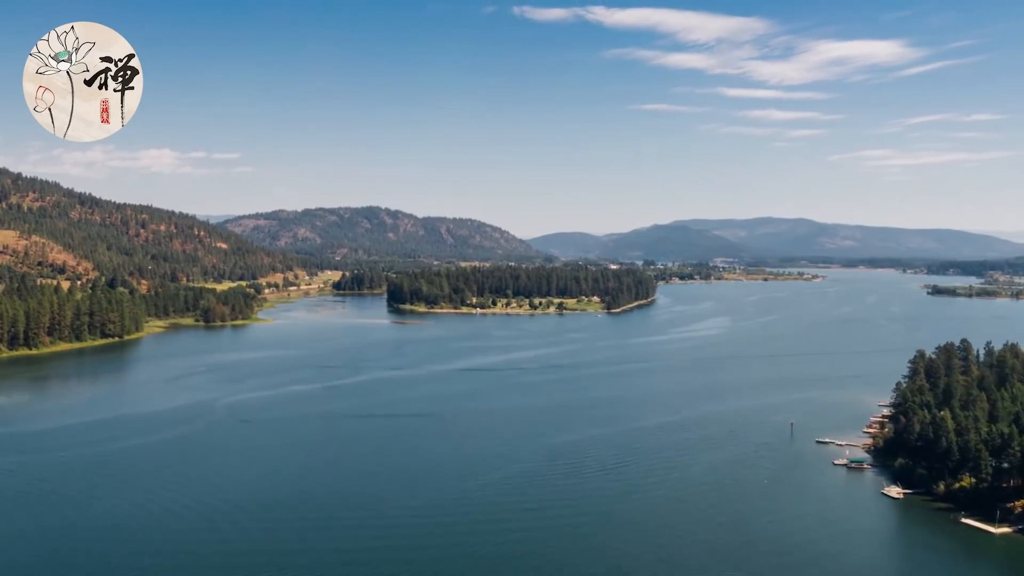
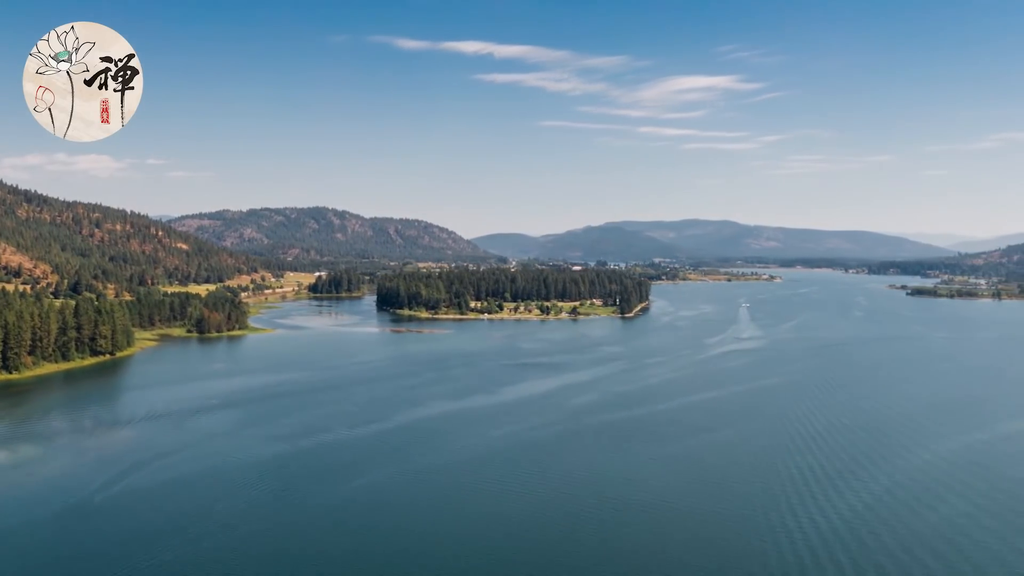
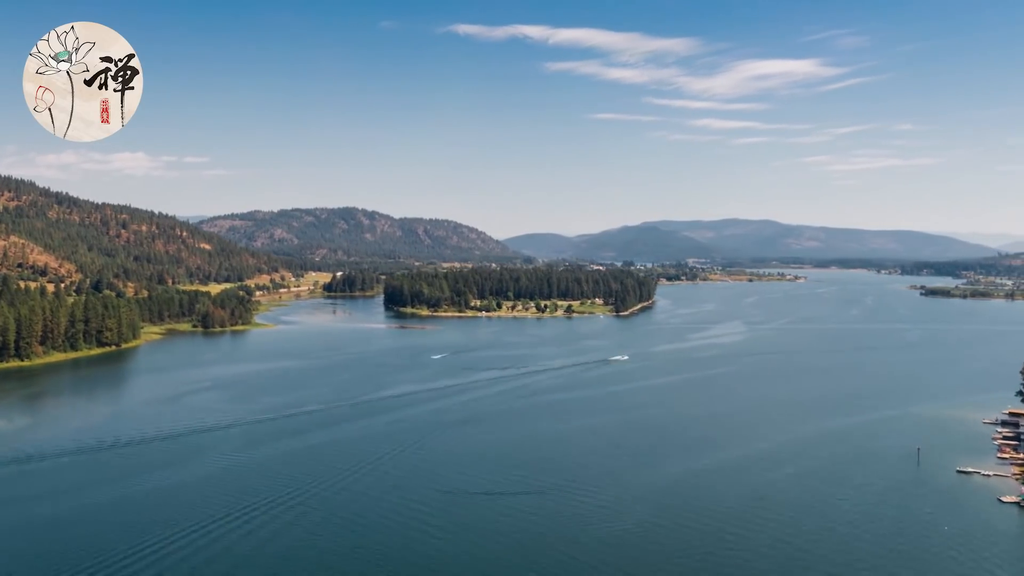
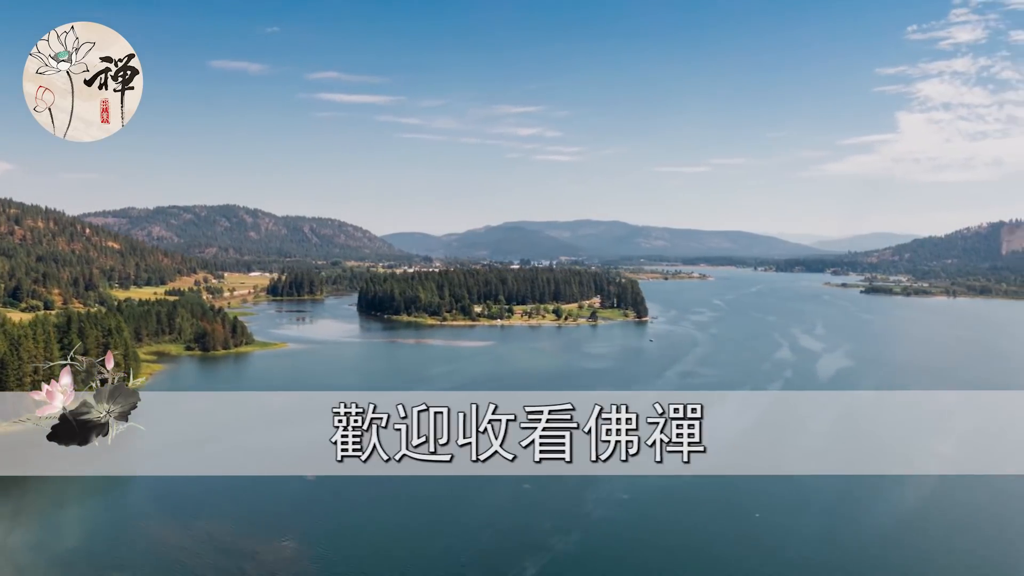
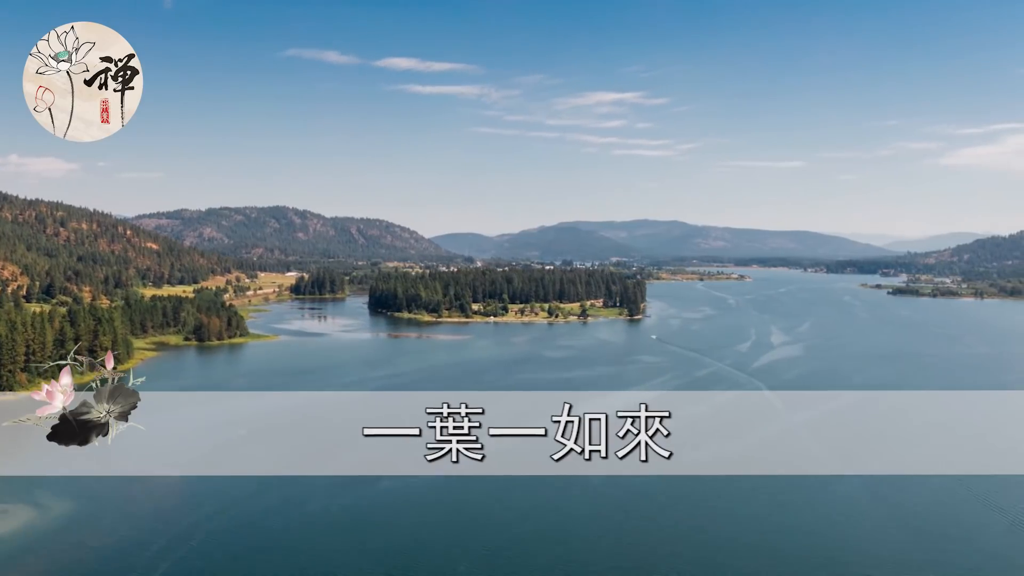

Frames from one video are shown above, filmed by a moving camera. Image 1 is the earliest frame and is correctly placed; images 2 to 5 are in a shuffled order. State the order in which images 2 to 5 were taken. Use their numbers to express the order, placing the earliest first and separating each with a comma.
3, 2, 5, 4
